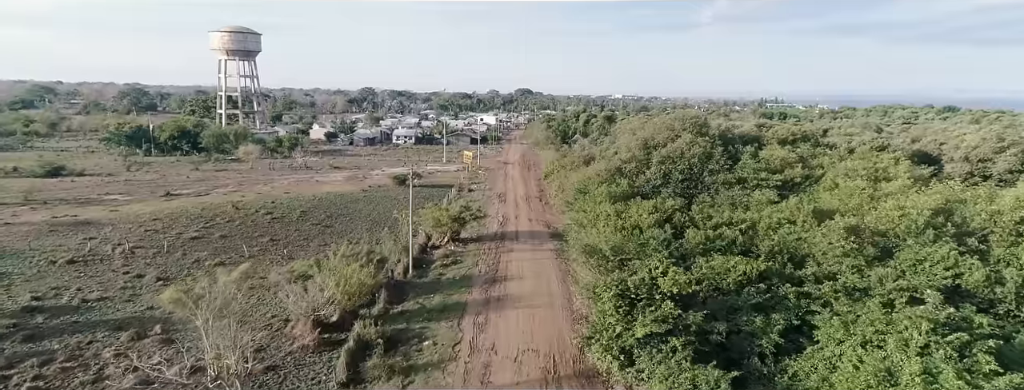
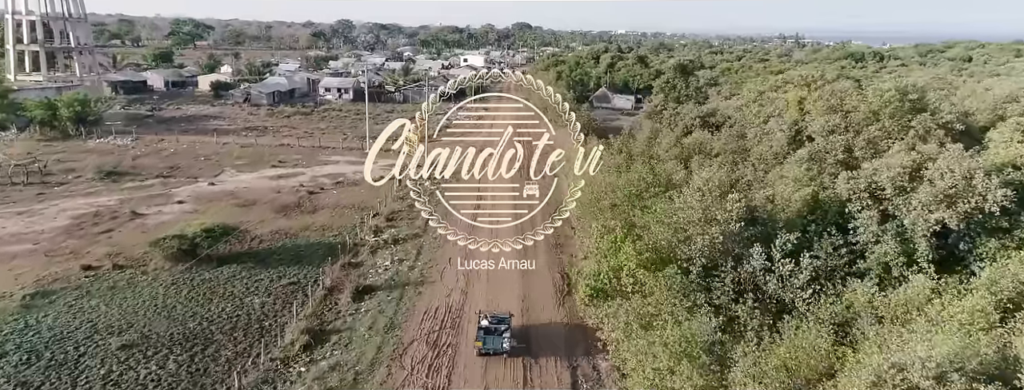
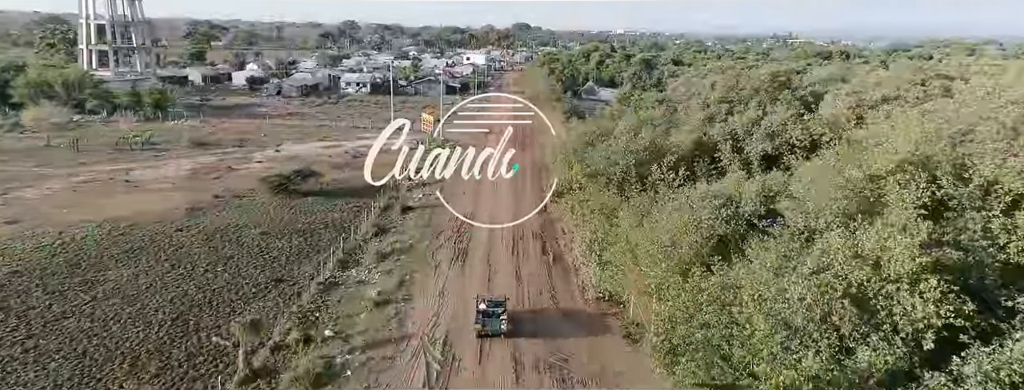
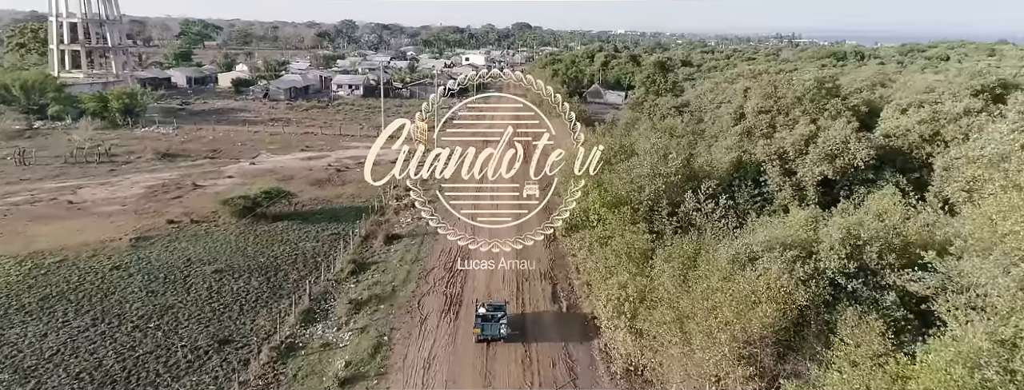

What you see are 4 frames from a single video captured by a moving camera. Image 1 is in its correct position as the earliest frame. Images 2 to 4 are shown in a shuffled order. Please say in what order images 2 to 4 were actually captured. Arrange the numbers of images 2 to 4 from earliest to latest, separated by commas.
3, 4, 2
